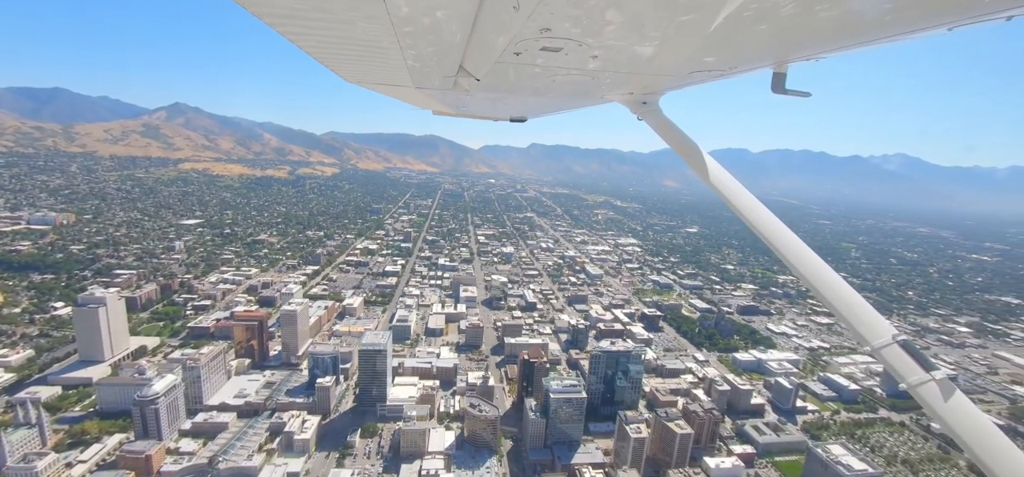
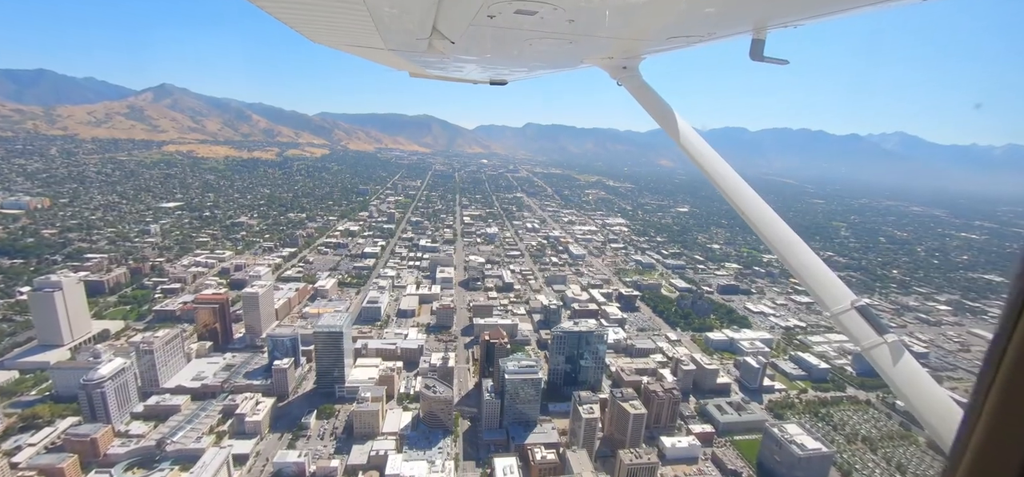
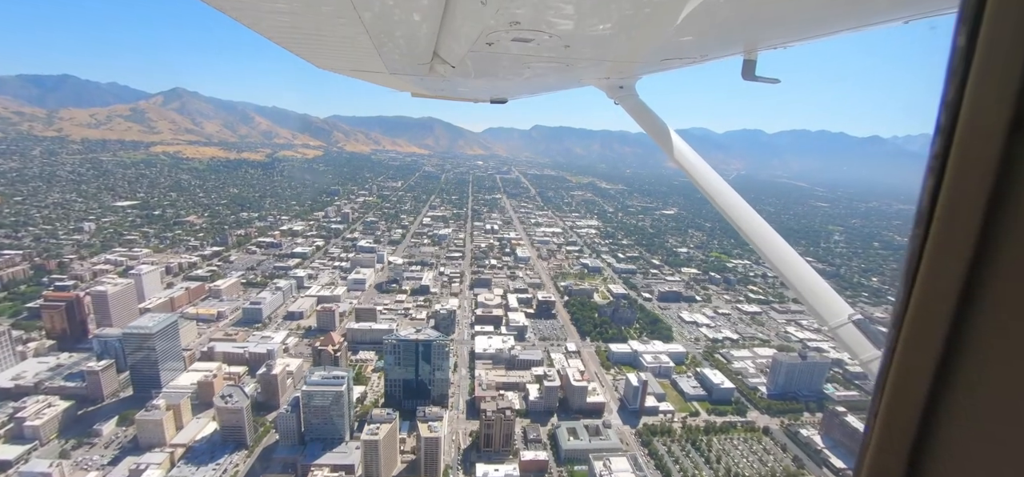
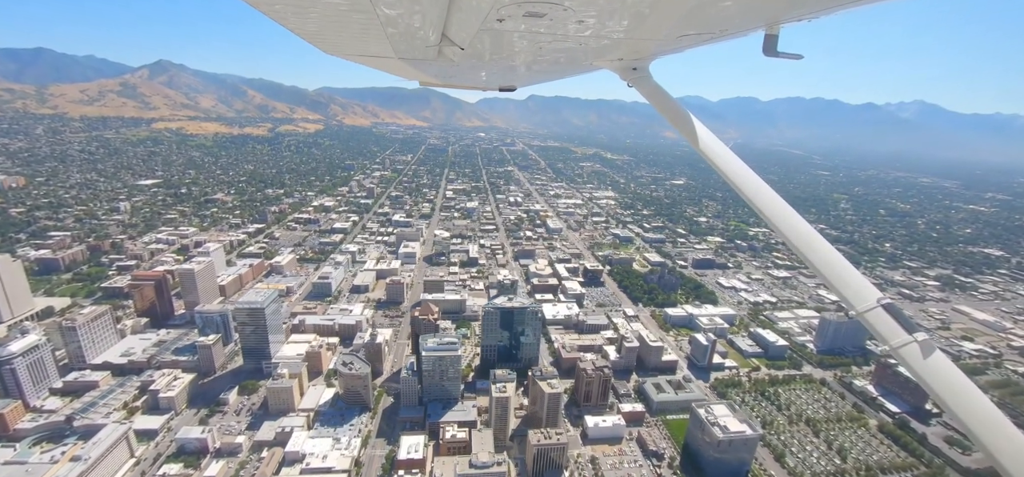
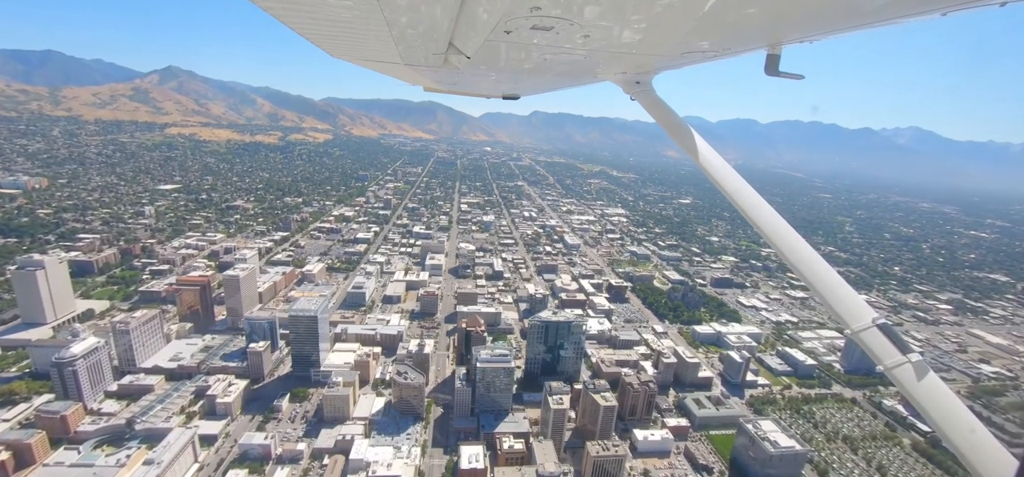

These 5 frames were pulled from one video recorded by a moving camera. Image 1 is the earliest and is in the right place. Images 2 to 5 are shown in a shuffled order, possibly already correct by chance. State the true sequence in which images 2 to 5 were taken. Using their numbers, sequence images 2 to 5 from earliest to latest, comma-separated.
2, 5, 4, 3
